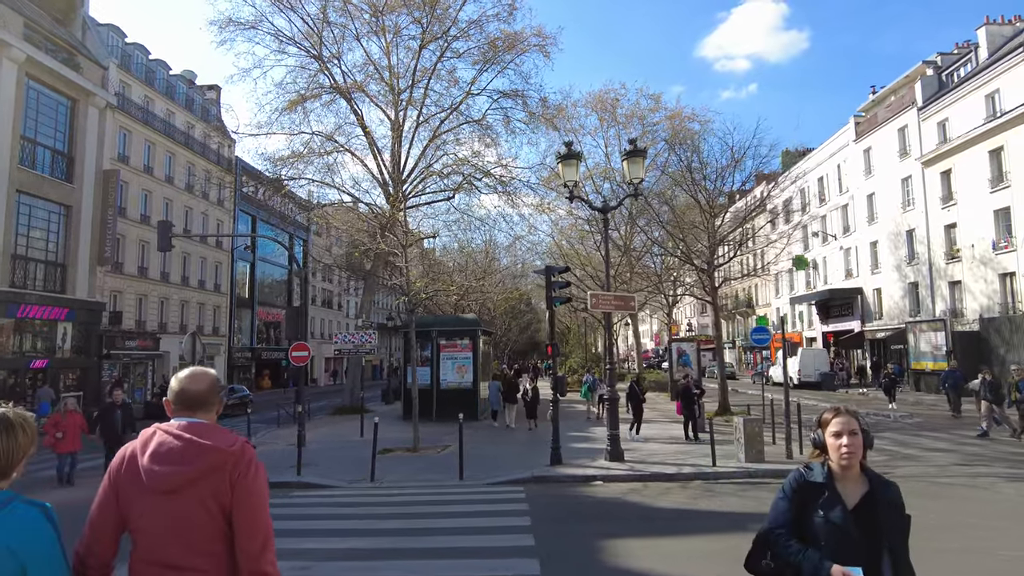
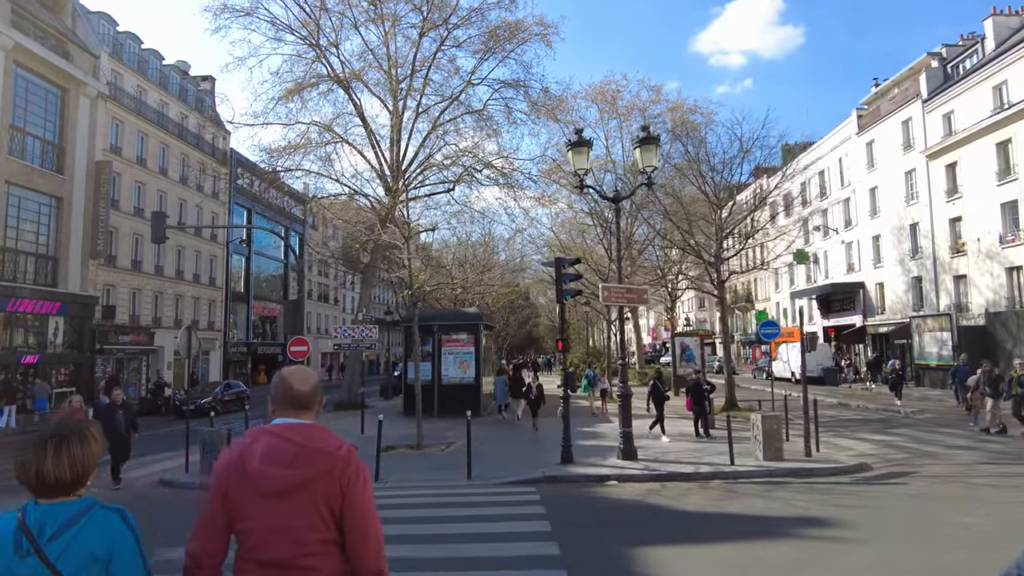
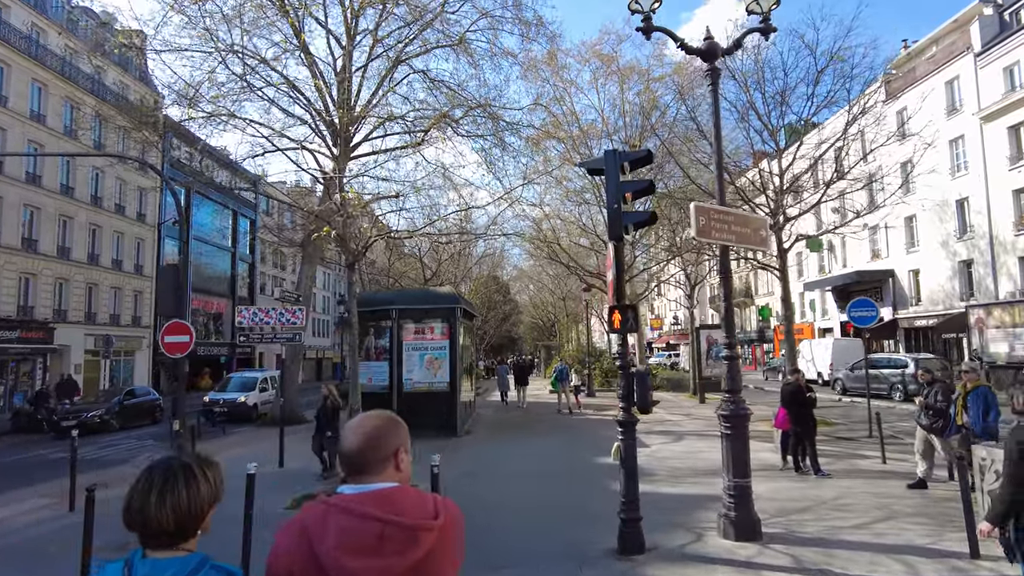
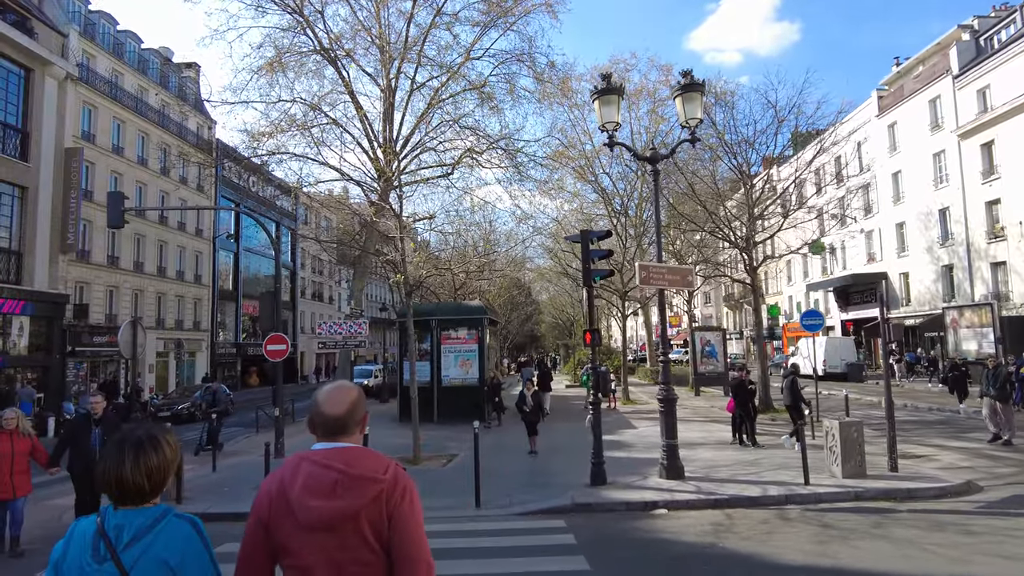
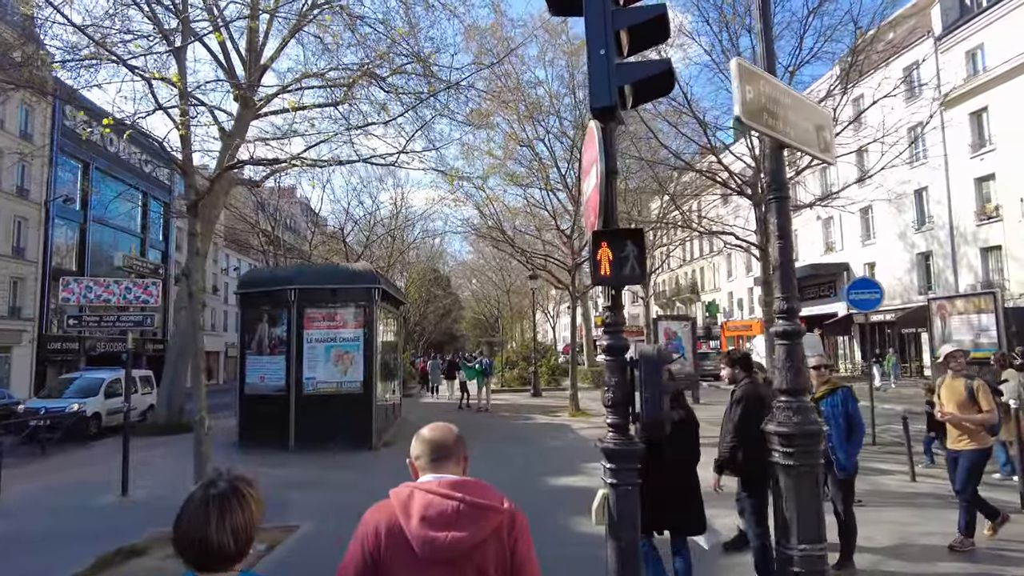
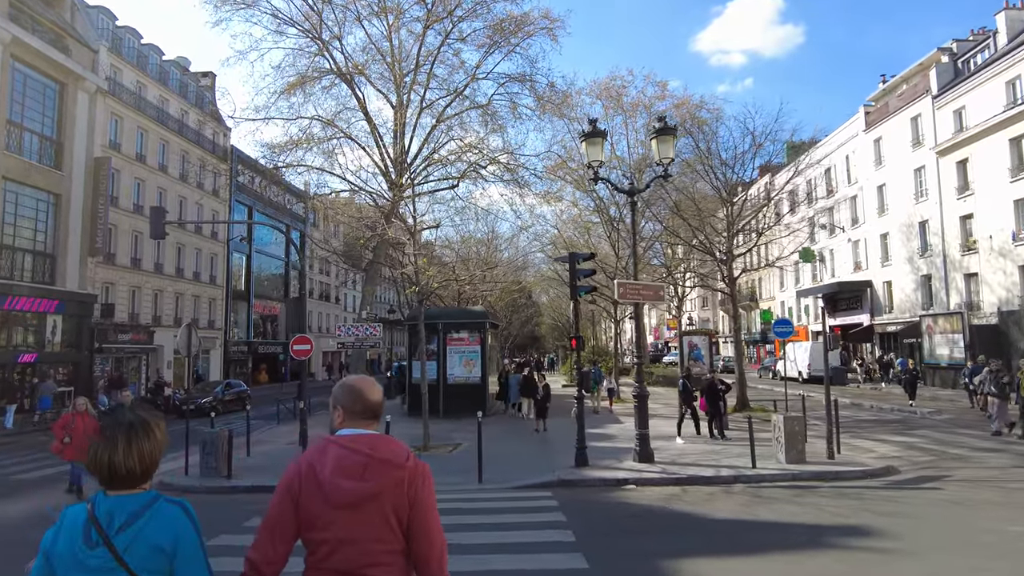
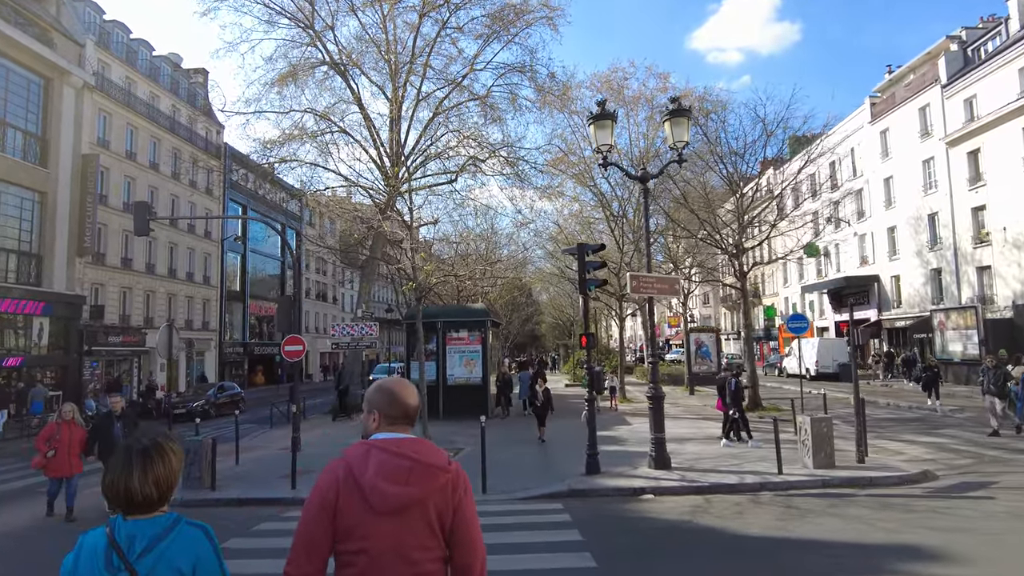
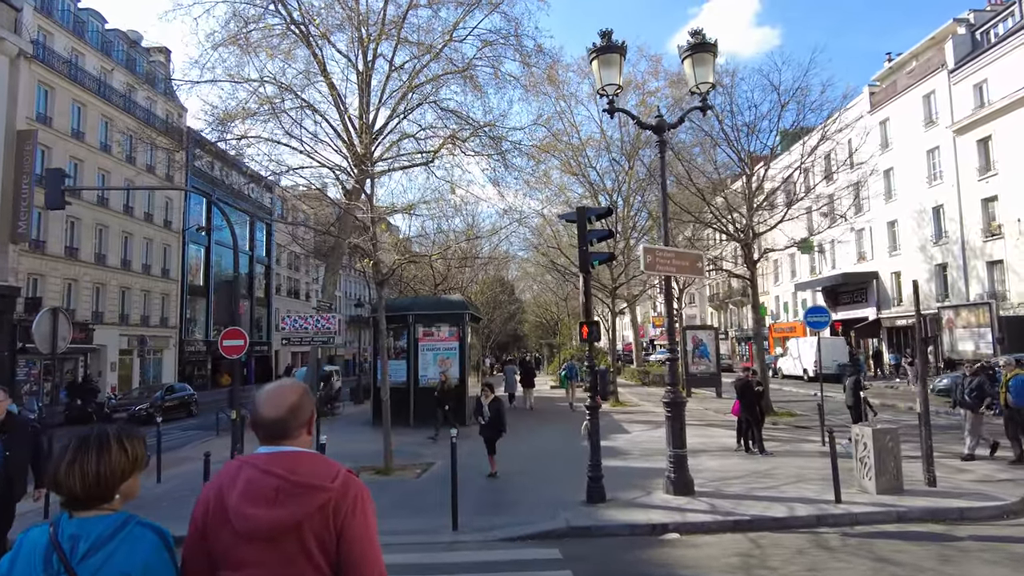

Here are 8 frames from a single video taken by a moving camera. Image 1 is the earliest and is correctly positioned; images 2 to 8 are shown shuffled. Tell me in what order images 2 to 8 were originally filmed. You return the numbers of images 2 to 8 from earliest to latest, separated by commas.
2, 6, 7, 4, 8, 3, 5
